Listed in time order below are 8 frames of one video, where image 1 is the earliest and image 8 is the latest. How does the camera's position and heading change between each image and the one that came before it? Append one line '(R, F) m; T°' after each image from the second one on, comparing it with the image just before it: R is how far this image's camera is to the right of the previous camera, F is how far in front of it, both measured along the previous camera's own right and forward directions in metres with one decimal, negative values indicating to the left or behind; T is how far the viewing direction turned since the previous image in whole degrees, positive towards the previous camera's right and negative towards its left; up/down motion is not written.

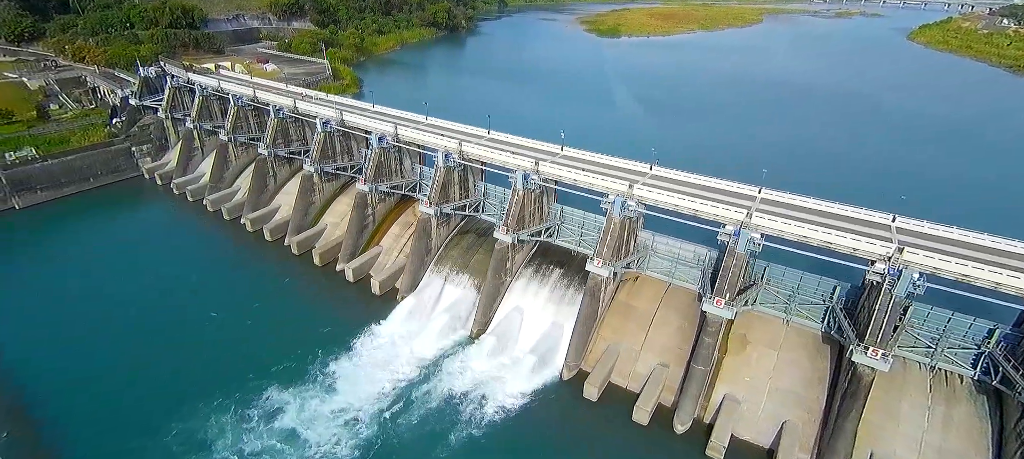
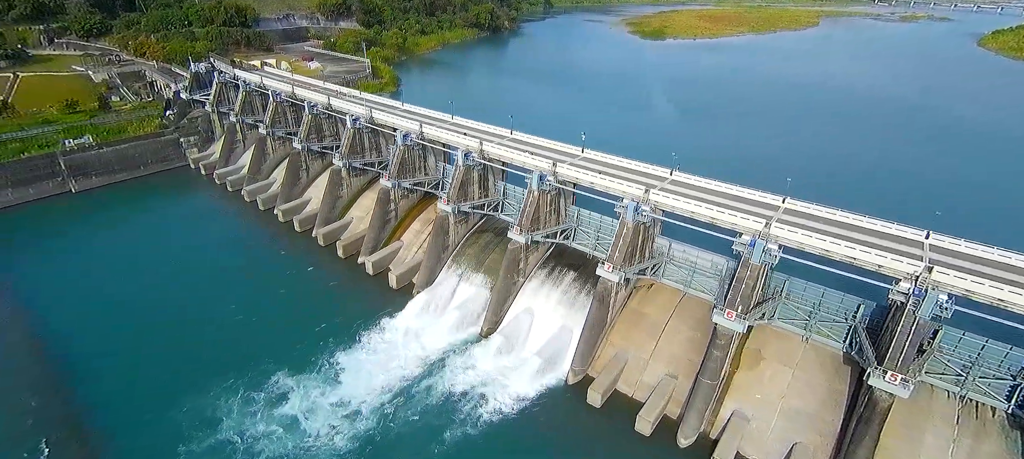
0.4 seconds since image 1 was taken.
(+1.3, +0.1) m; -5°
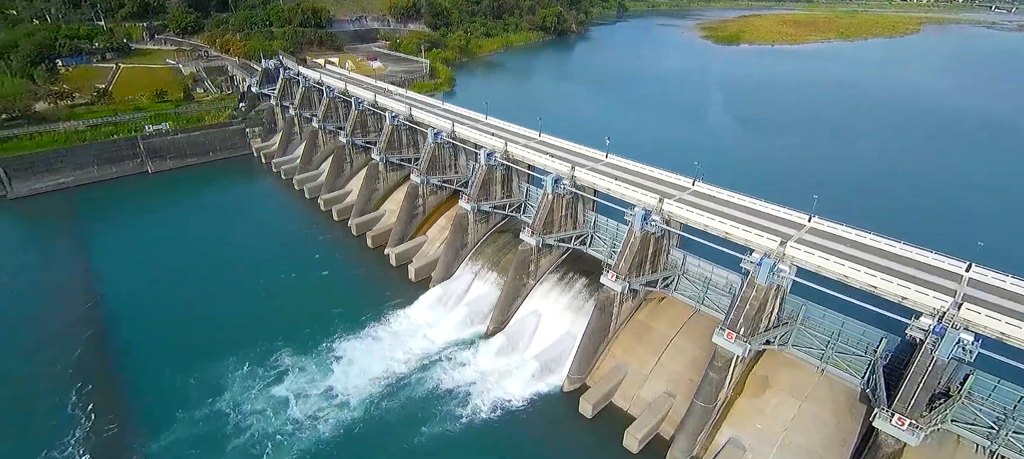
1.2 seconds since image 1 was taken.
(+2.6, +0.1) m; -7°
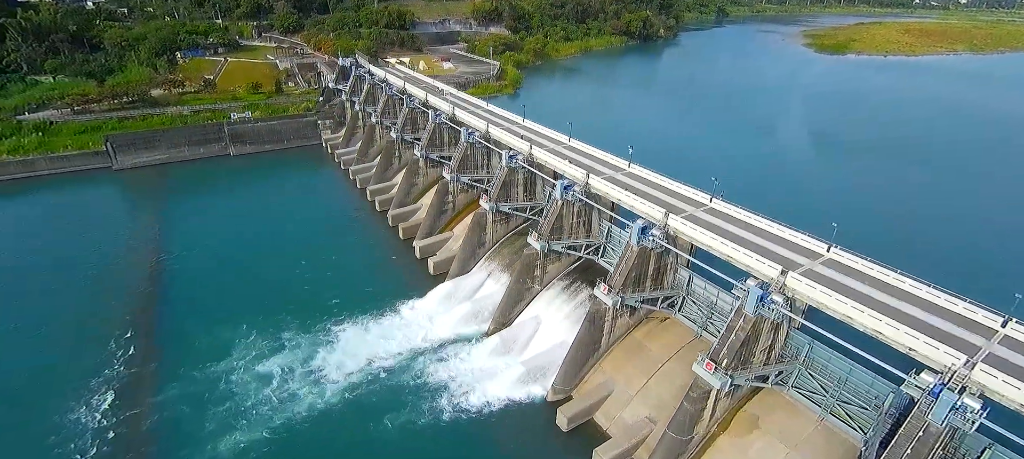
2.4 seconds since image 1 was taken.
(+3.8, +0.3) m; -10°
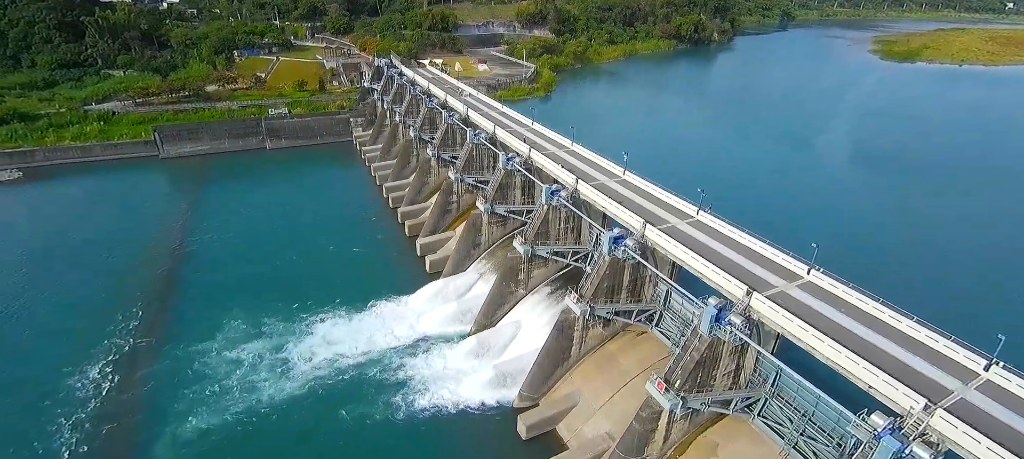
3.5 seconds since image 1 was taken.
(+3.3, +0.3) m; -6°
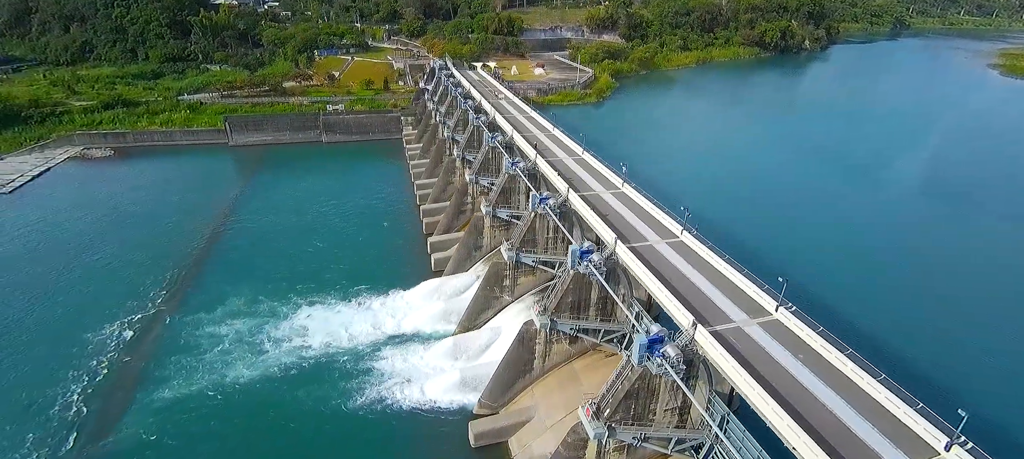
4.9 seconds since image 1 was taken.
(+4.4, +0.6) m; -9°
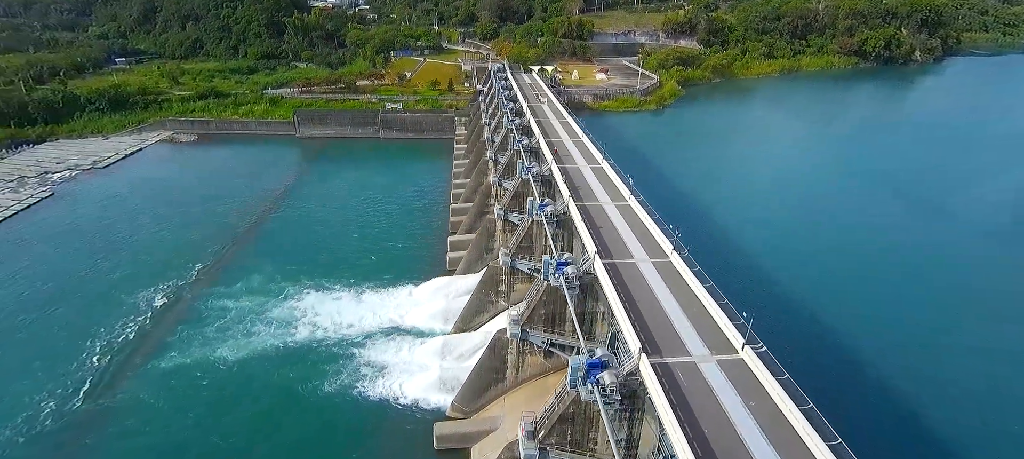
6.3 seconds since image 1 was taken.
(+3.8, +0.7) m; -9°
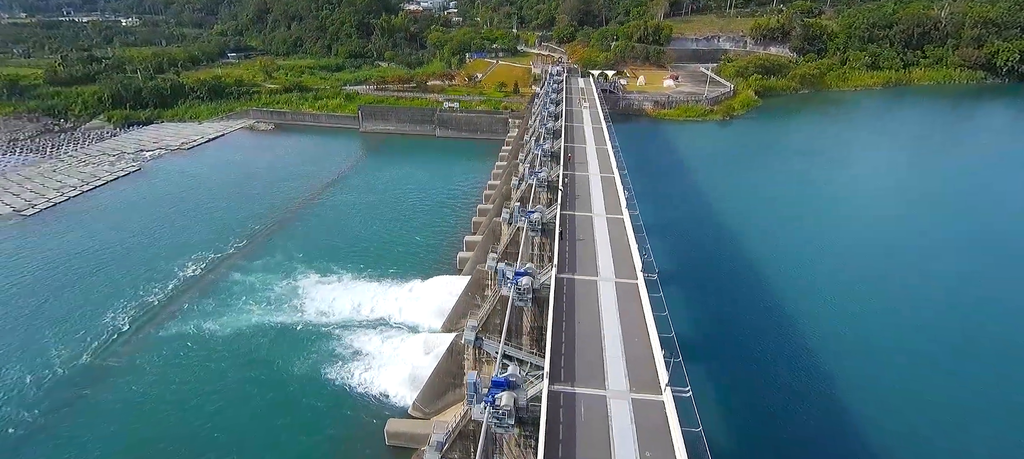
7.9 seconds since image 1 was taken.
(+4.5, +1.0) m; -10°
